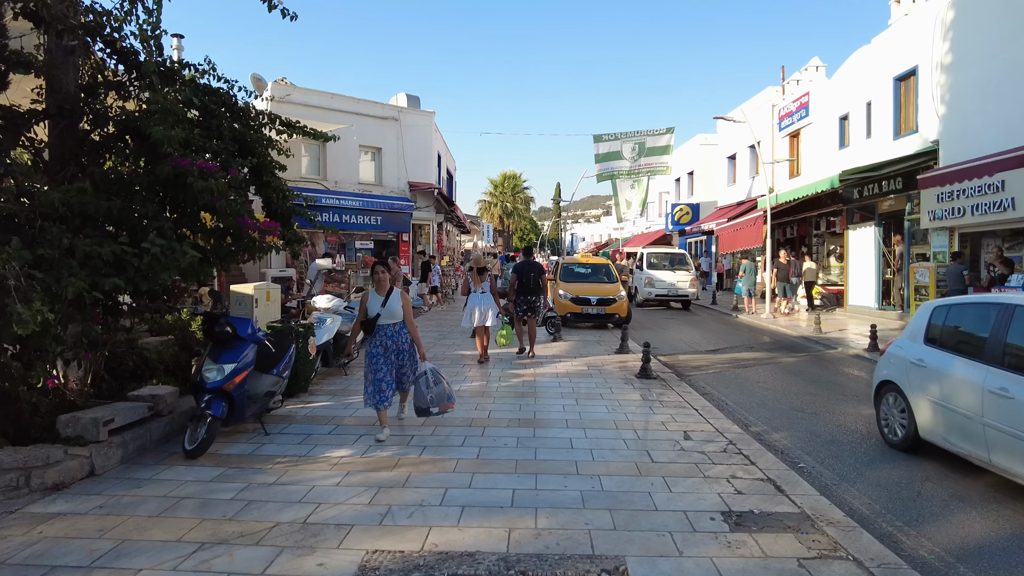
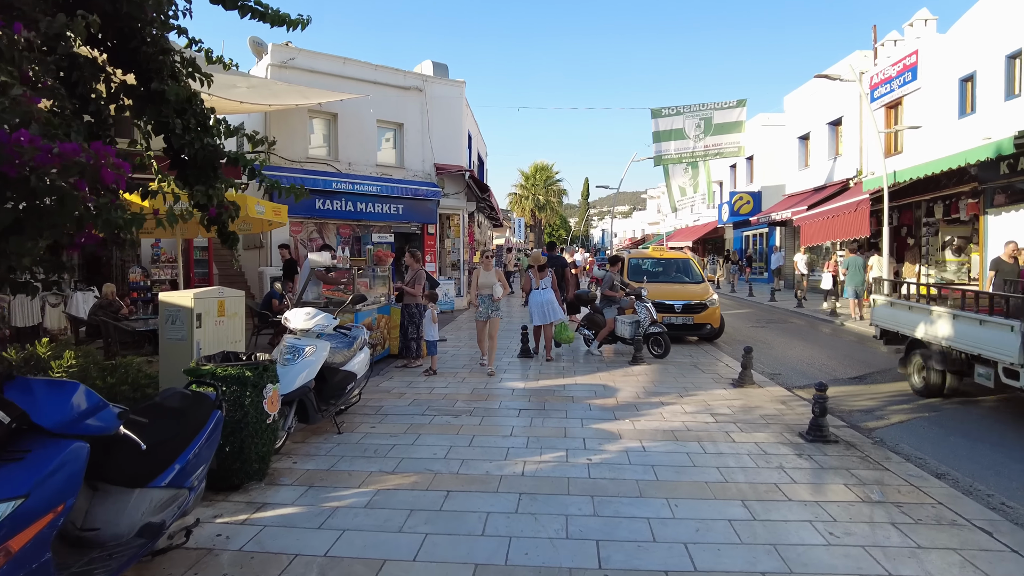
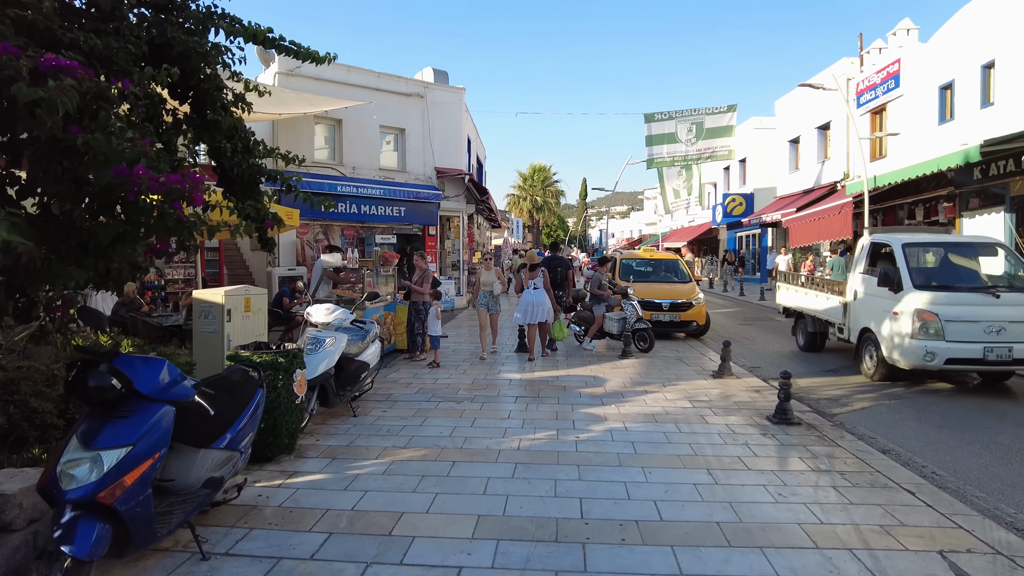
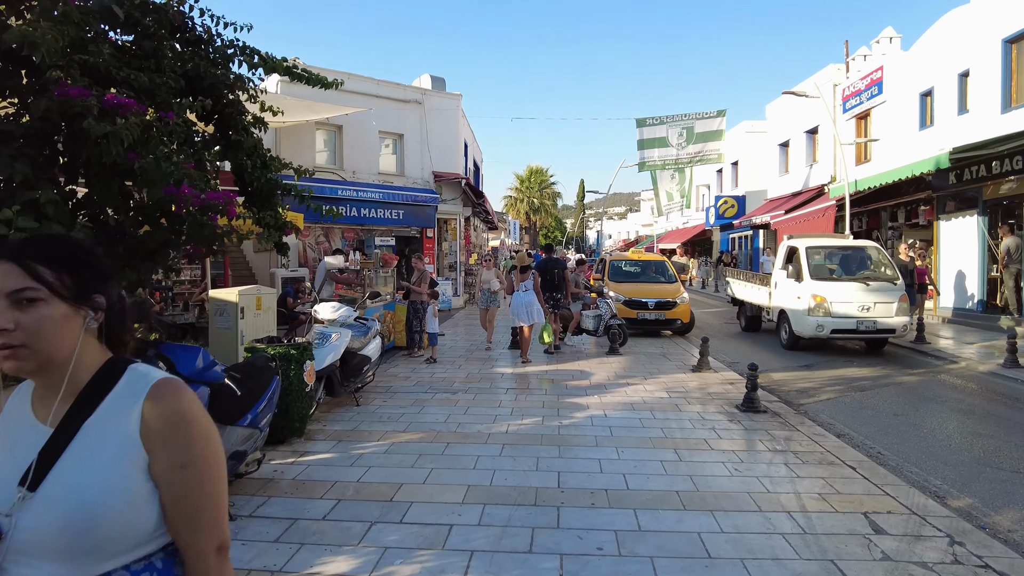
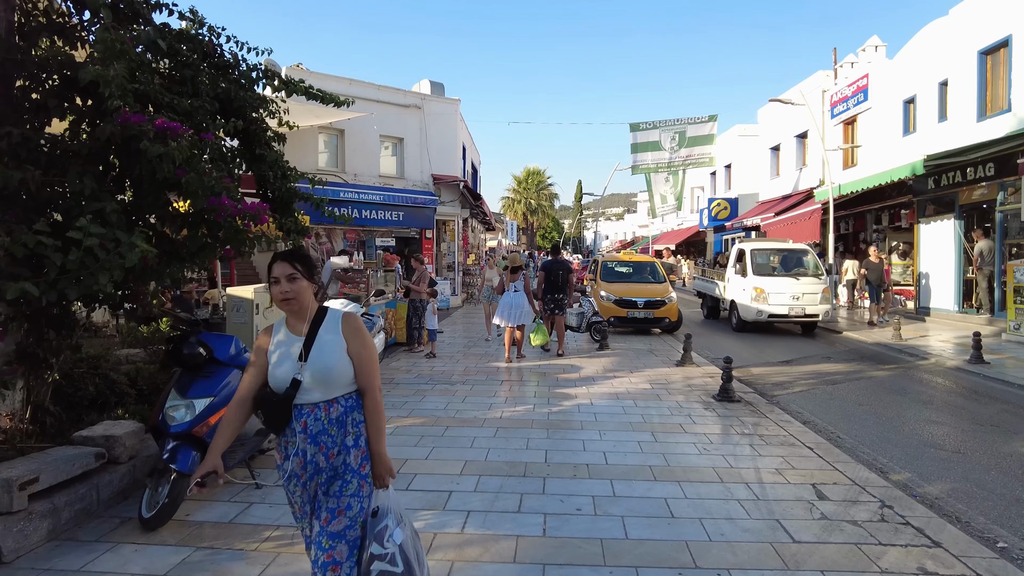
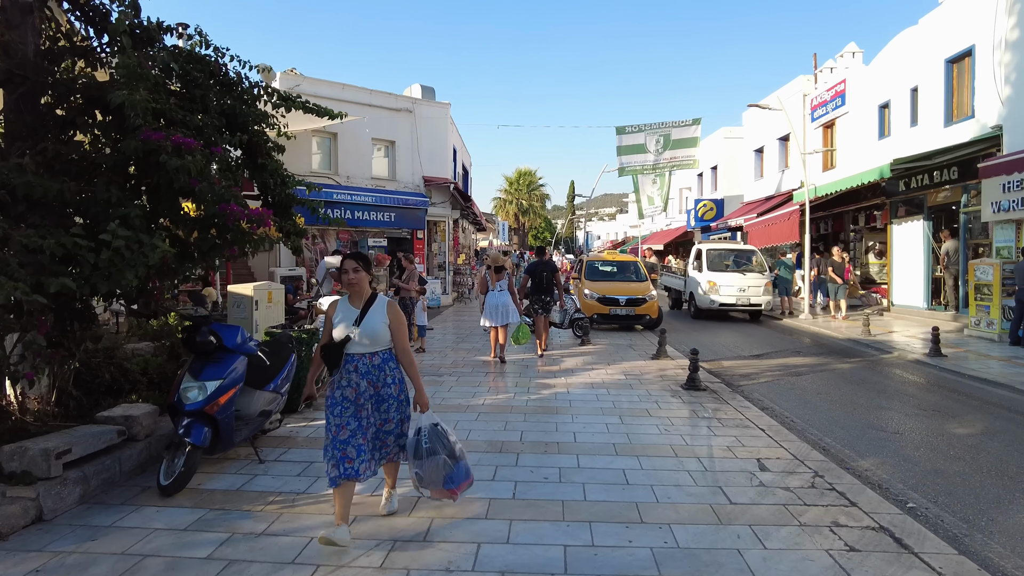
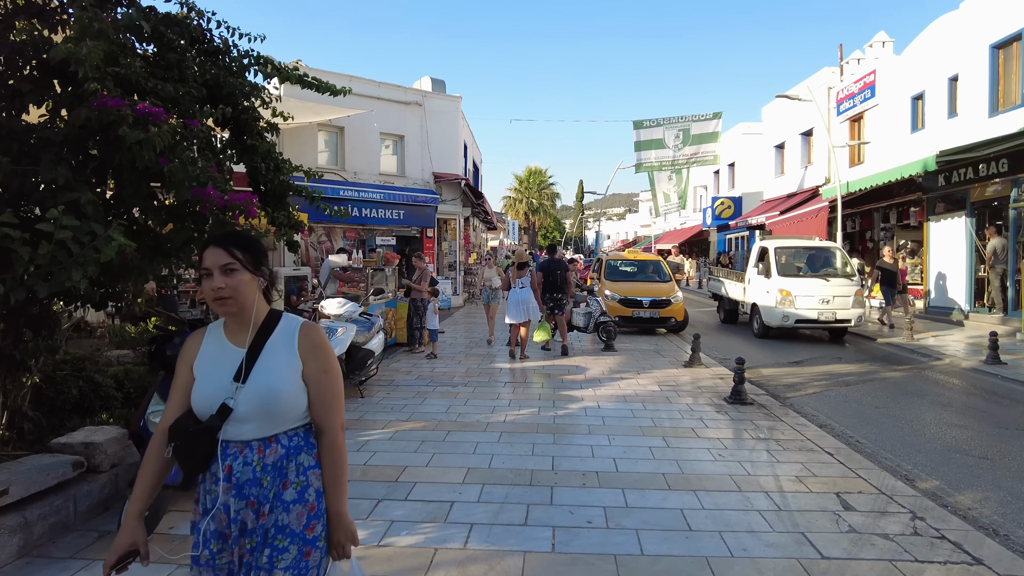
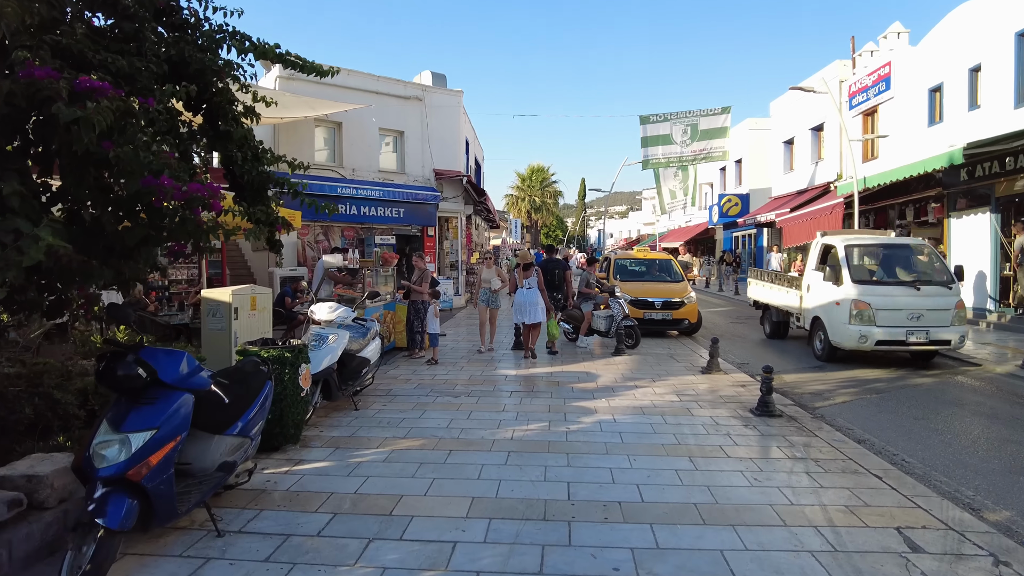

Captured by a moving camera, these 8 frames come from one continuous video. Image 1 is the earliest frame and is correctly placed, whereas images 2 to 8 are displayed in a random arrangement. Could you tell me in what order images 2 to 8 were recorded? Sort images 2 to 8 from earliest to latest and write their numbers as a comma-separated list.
6, 5, 7, 4, 8, 3, 2
